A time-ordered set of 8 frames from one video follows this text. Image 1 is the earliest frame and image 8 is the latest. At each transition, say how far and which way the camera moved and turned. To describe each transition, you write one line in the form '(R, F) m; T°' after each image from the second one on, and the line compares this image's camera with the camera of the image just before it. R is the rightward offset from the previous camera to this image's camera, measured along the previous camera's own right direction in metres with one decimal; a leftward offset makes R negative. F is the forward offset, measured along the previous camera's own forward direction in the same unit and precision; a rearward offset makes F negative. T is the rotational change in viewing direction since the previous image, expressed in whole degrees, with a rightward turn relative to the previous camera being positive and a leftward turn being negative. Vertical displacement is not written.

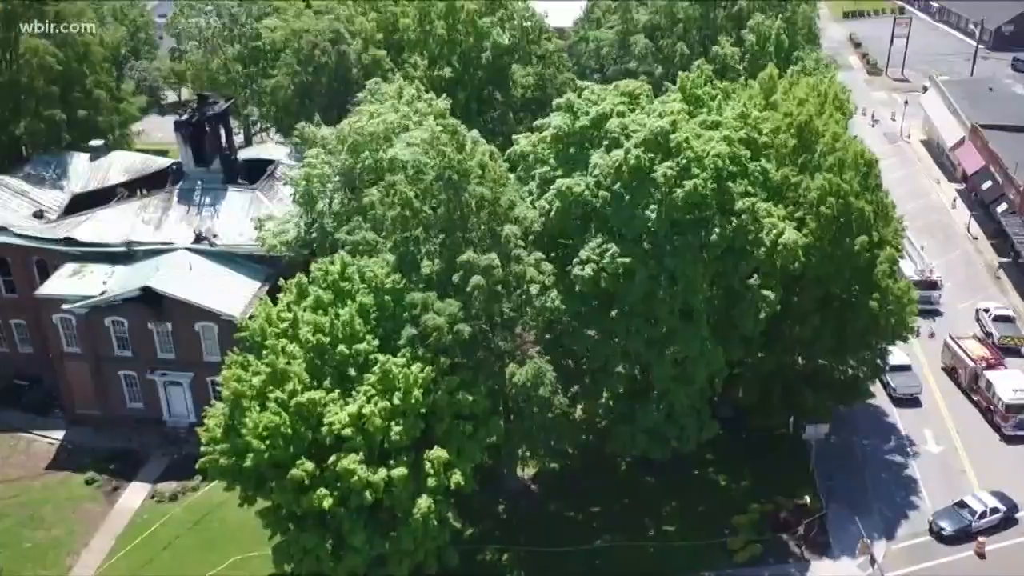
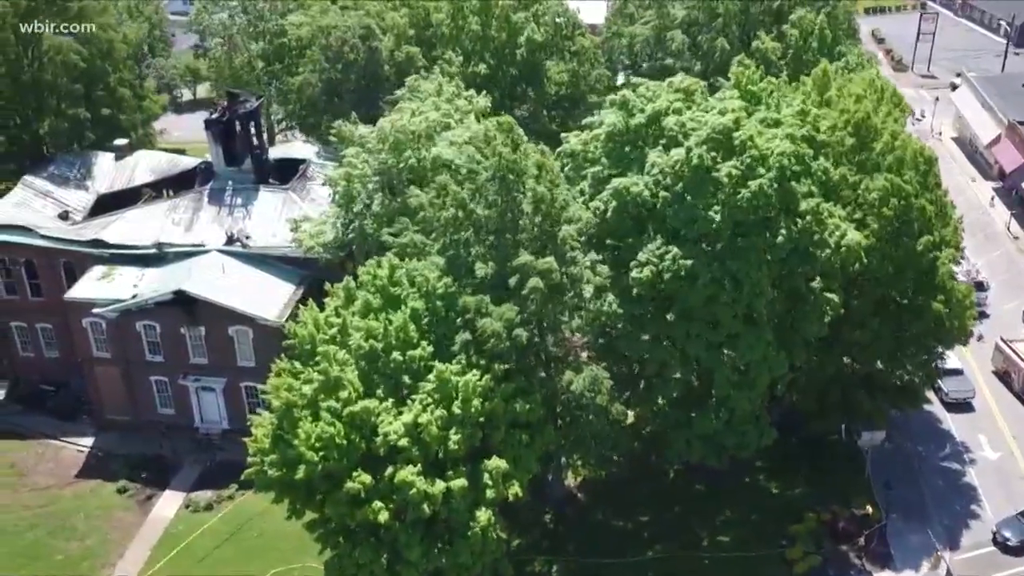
(-2.0, +1.3) m; 0°
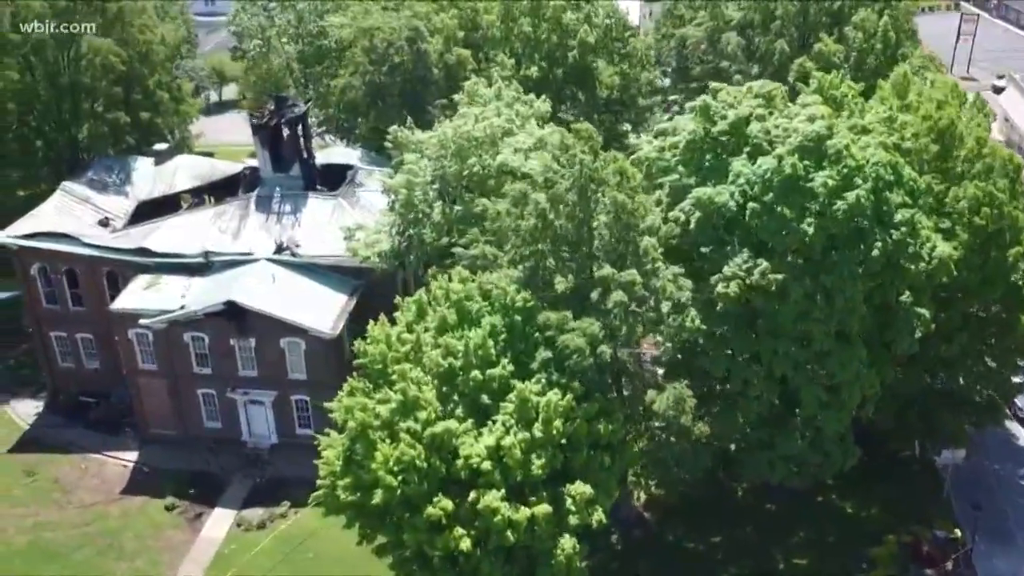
(-2.5, +1.6) m; 0°
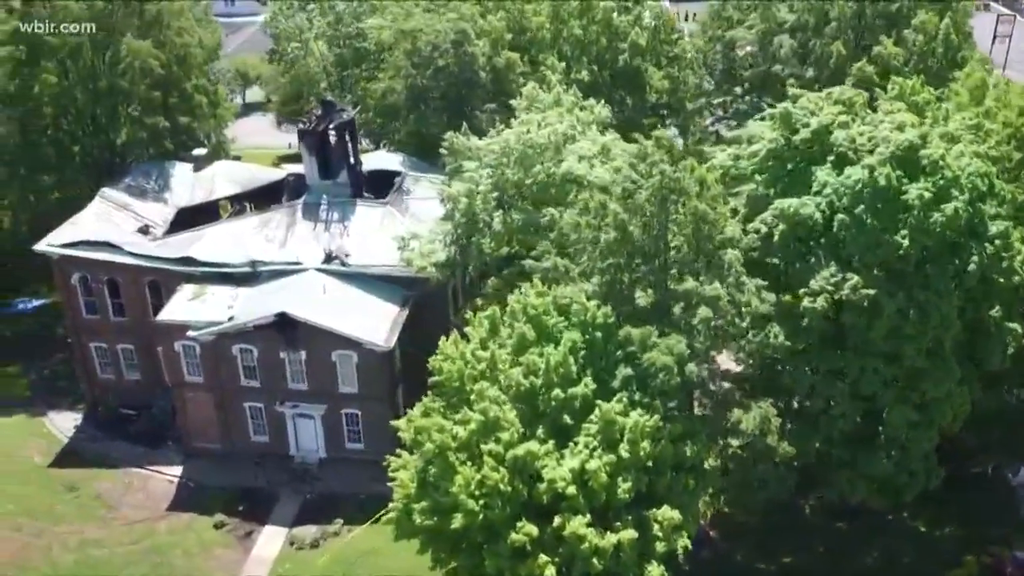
(-2.4, +1.3) m; 0°
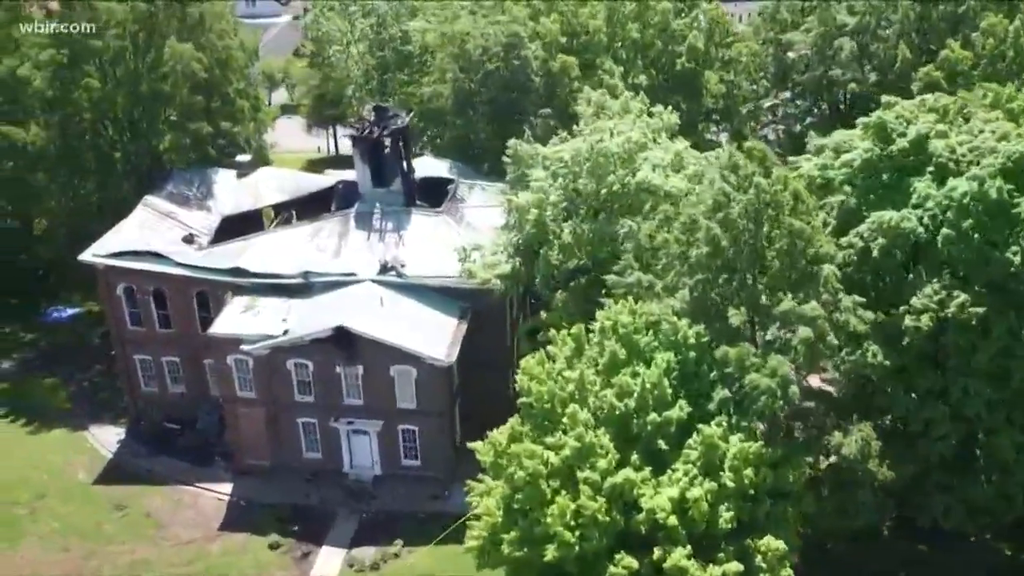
(-2.6, +1.5) m; 0°
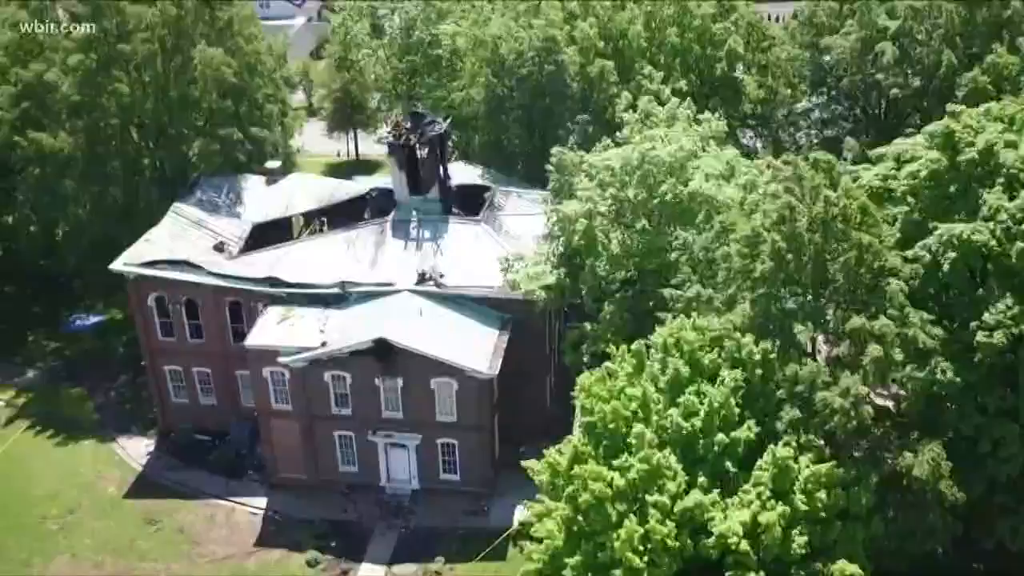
(-1.7, +1.0) m; 0°
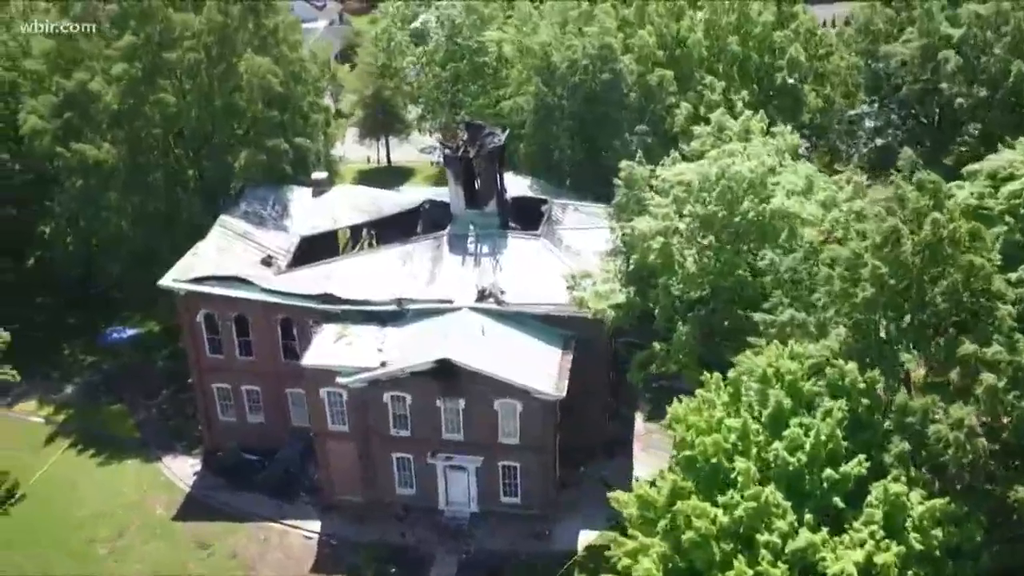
(-2.6, +1.3) m; 0°
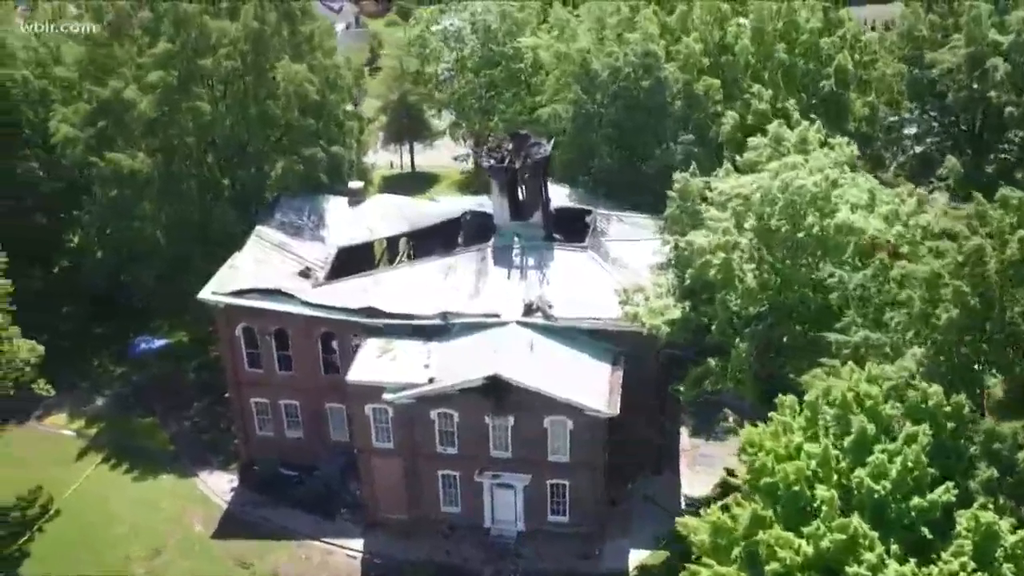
(-1.9, +0.9) m; 0°
